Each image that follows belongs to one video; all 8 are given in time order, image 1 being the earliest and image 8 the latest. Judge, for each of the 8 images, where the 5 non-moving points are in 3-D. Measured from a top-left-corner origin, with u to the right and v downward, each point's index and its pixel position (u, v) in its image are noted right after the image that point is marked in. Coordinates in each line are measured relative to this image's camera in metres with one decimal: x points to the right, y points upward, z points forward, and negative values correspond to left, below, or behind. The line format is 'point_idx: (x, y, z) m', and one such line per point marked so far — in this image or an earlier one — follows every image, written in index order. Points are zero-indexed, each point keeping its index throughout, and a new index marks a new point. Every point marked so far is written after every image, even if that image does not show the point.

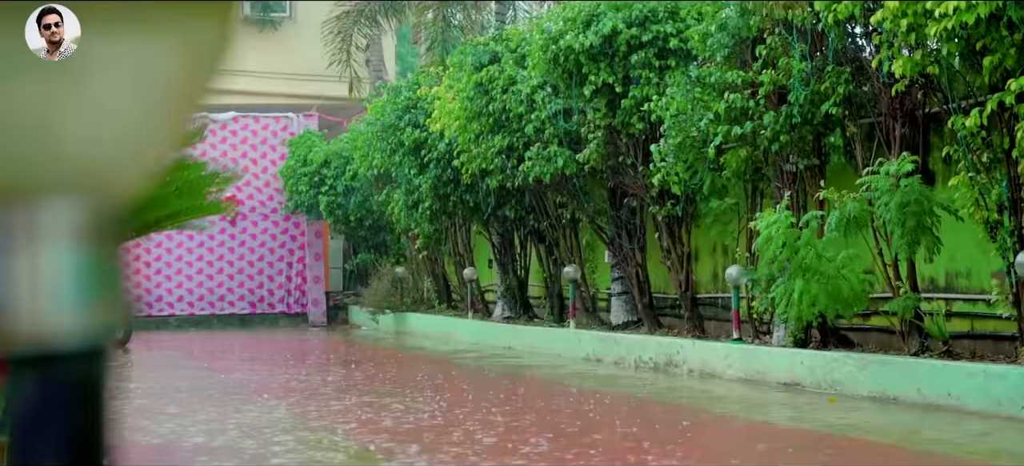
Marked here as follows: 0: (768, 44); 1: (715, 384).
0: (+1.6, +1.2, +10.2) m
1: (+1.4, -1.0, +10.7) m
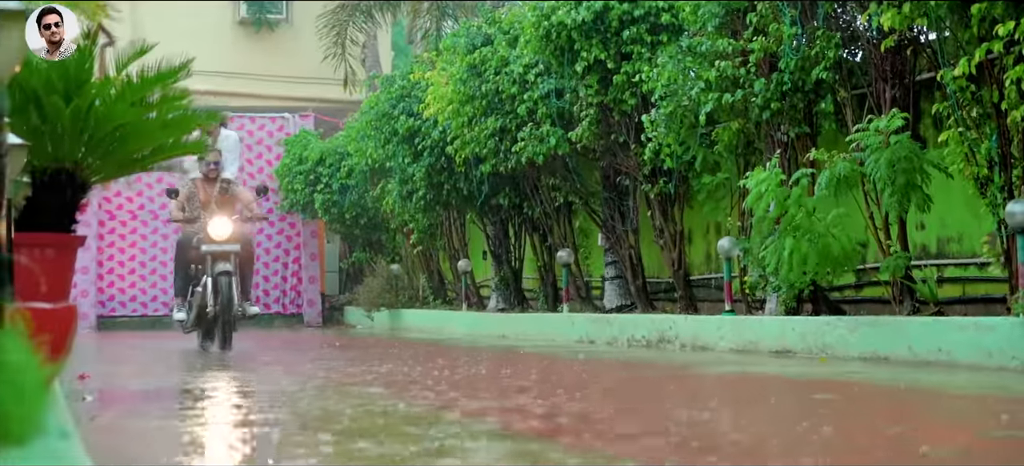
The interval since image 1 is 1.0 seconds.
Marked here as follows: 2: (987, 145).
0: (+1.6, +1.4, +10.2) m
1: (+1.3, -0.8, +10.7) m
2: (+2.5, +0.5, +8.5) m
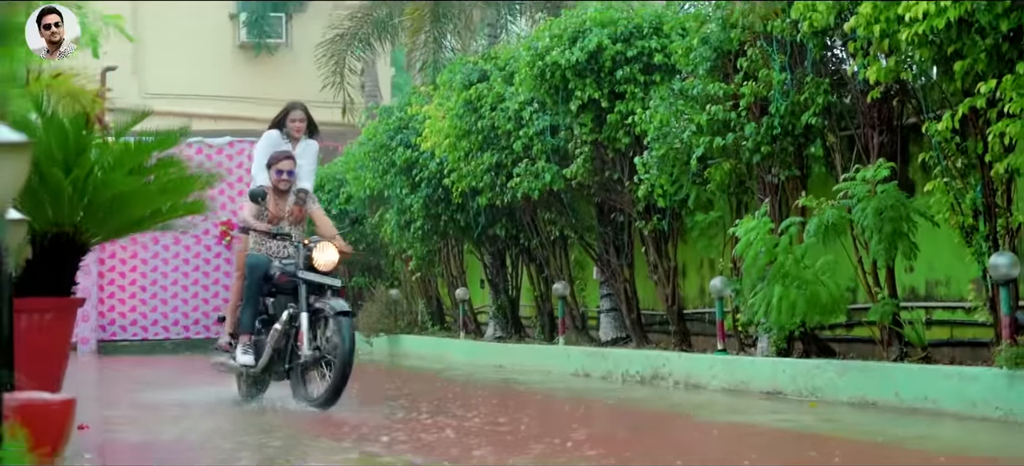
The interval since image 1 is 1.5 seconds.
0: (+1.5, +1.1, +10.4) m
1: (+1.3, -1.1, +10.8) m
2: (+2.5, +0.2, +8.6) m
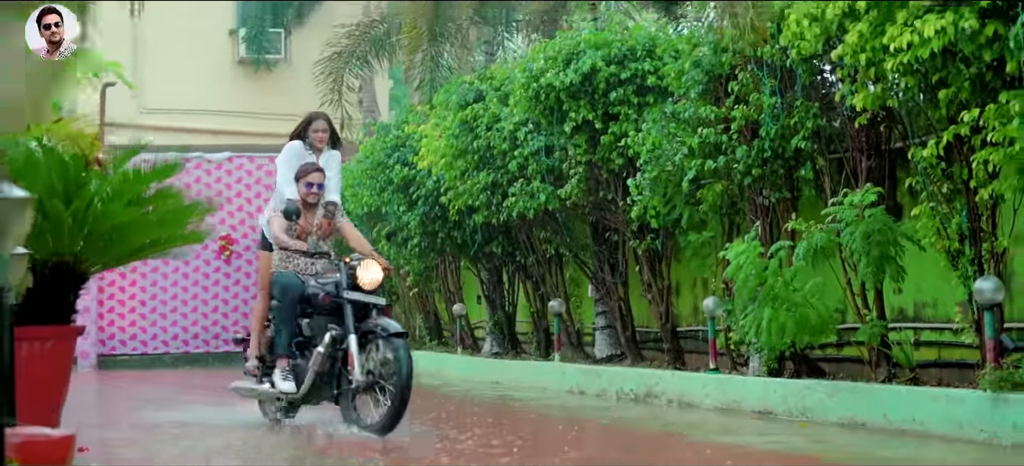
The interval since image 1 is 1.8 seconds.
0: (+1.5, +1.0, +10.5) m
1: (+1.2, -1.2, +11.0) m
2: (+2.4, +0.1, +8.7) m
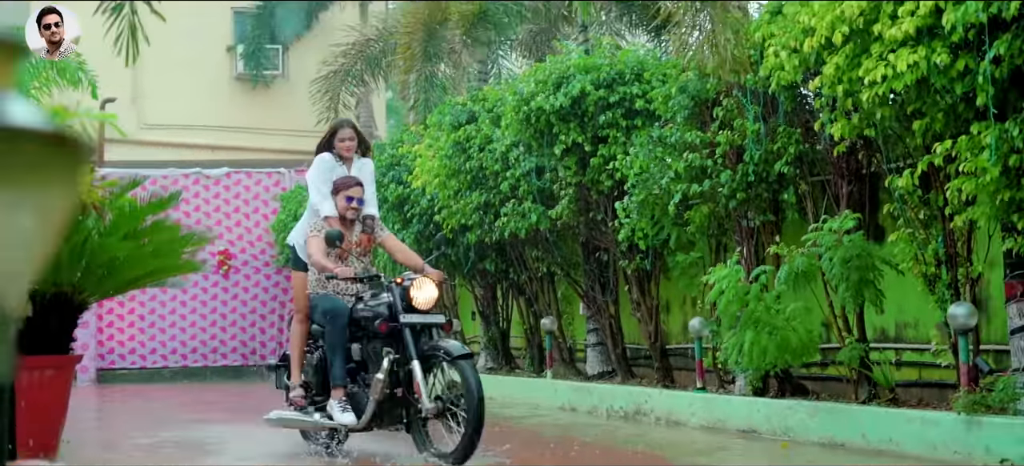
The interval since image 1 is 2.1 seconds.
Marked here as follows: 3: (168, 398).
0: (+1.4, +0.8, +10.7) m
1: (+1.2, -1.4, +11.2) m
2: (+2.4, -0.1, +9.0) m
3: (-3.8, -1.8, +17.6) m
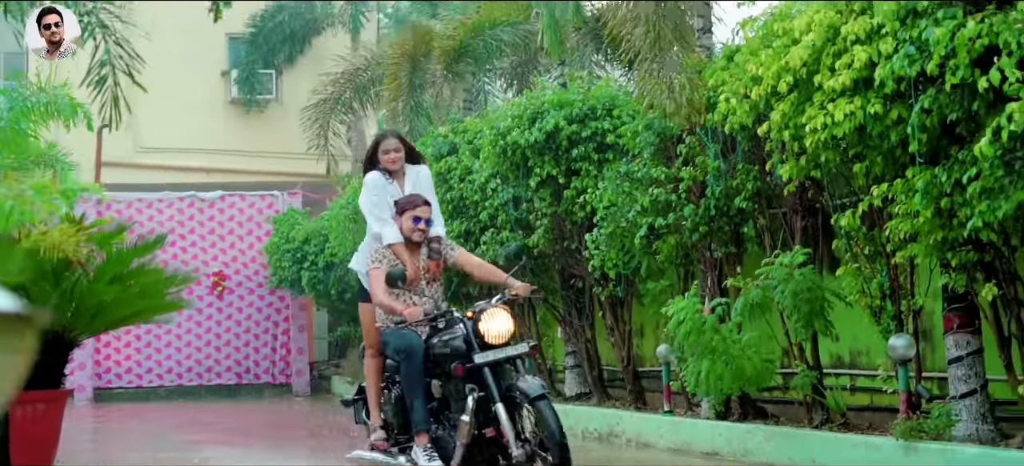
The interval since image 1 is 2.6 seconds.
0: (+1.2, +0.6, +11.3) m
1: (+1.0, -1.6, +11.7) m
2: (+2.2, -0.3, +9.5) m
3: (-4.0, -2.1, +18.1) m
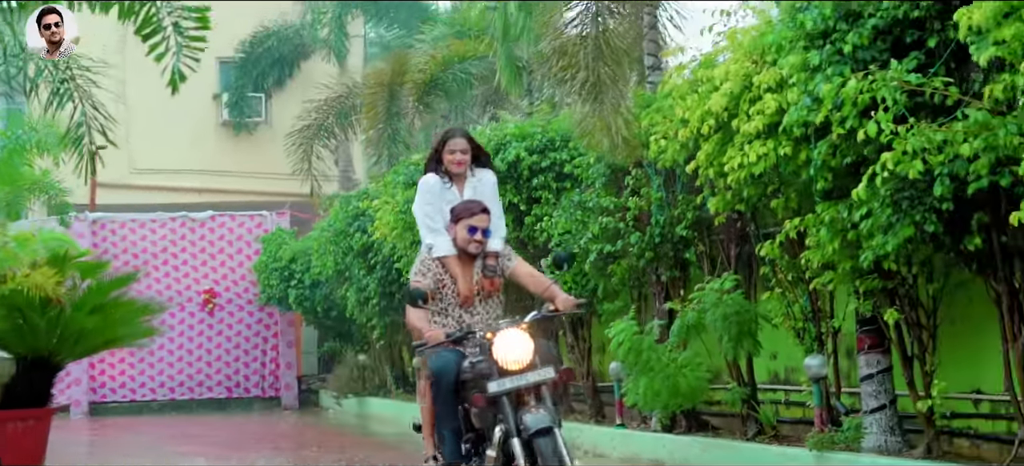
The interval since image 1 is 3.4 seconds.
0: (+0.9, +0.4, +12.1) m
1: (+0.7, -1.8, +12.5) m
2: (+1.9, -0.5, +10.3) m
3: (-4.3, -2.4, +19.0) m
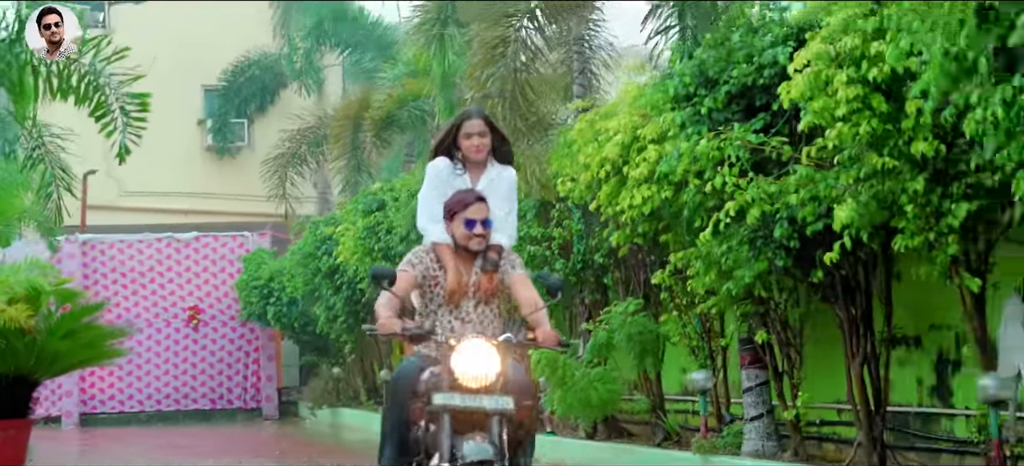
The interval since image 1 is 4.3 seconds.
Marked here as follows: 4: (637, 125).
0: (+0.4, +0.2, +13.5) m
1: (+0.2, -2.0, +13.9) m
2: (+1.3, -0.7, +11.7) m
3: (-4.8, -2.7, +20.4) m
4: (+0.8, +0.7, +10.7) m
